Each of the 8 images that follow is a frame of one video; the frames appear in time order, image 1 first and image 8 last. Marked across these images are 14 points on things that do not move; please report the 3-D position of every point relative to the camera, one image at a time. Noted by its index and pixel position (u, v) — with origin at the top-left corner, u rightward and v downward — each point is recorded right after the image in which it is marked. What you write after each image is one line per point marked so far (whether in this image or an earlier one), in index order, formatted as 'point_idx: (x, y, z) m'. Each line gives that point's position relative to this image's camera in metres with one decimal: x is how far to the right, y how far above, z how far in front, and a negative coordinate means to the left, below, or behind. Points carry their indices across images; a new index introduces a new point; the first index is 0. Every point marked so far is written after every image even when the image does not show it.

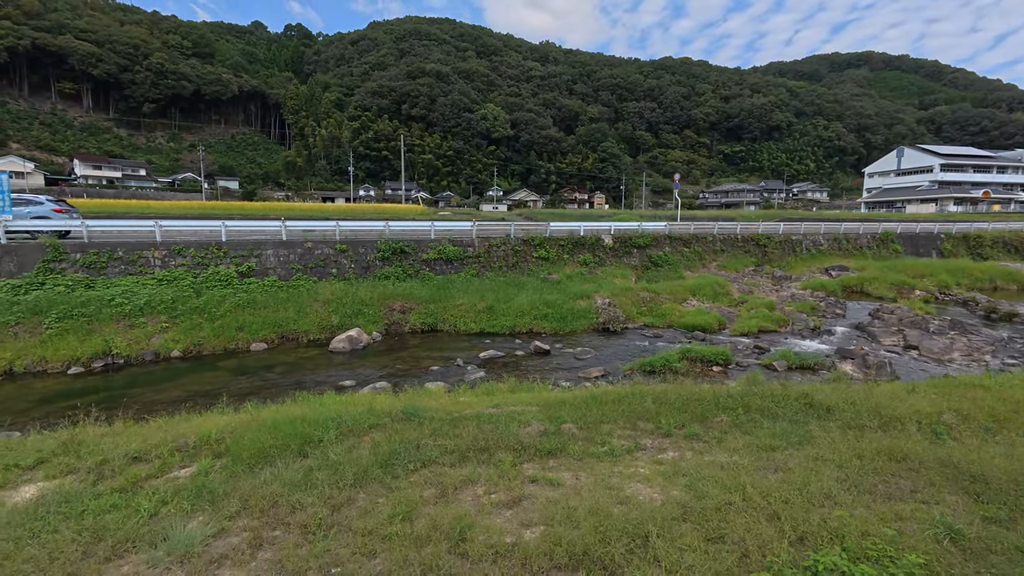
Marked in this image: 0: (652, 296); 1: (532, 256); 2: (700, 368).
0: (+4.7, -0.3, +16.2) m
1: (+0.8, +1.3, +18.5) m
2: (+3.9, -1.7, +10.0) m
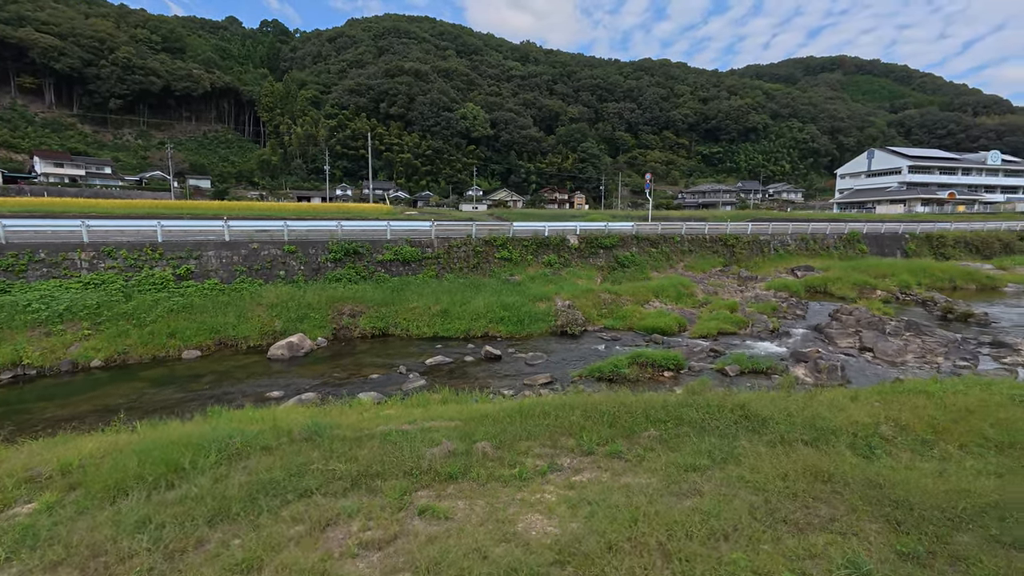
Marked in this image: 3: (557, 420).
0: (+3.4, -0.3, +15.8) m
1: (-0.7, +1.2, +18.0) m
2: (+2.8, -1.7, +9.6) m
3: (+0.5, -1.6, +5.9) m
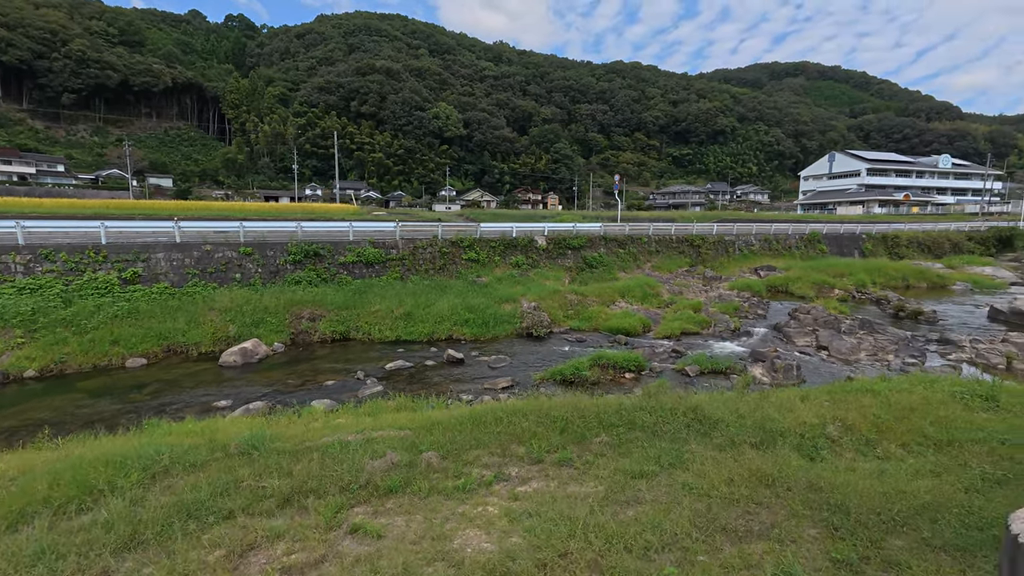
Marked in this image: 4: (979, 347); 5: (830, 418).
0: (+2.3, -0.3, +15.8) m
1: (-1.9, +1.1, +17.8) m
2: (+2.0, -1.7, +9.6) m
3: (0.0, -1.7, +5.7) m
4: (+10.5, -1.3, +10.8) m
5: (+3.8, -1.6, +5.8) m
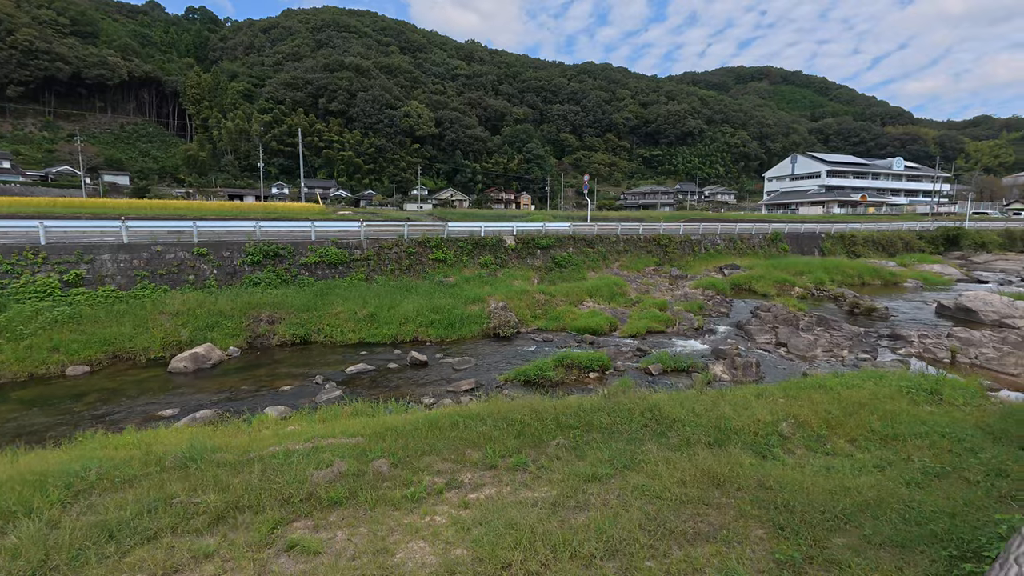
0: (+1.2, -0.3, +15.8) m
1: (-3.1, +1.1, +17.5) m
2: (+1.3, -1.7, +9.6) m
3: (-0.5, -1.7, +5.6) m
4: (+9.7, -1.3, +11.2) m
5: (+3.3, -1.5, +5.9) m
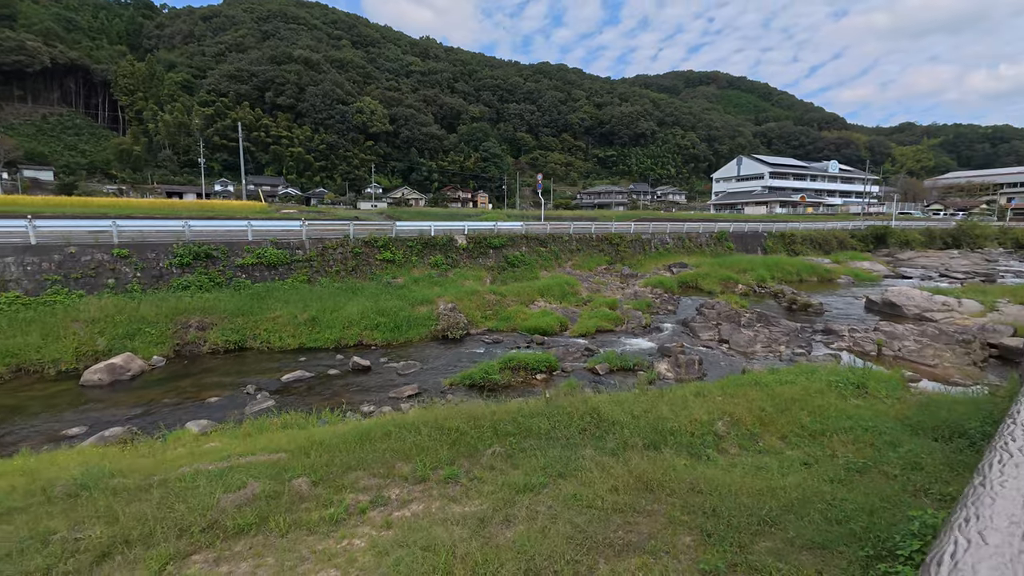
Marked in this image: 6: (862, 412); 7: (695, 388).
0: (-0.4, -0.3, +15.6) m
1: (-4.9, +1.1, +17.0) m
2: (+0.2, -1.8, +9.4) m
3: (-1.3, -1.7, +5.3) m
4: (+8.4, -1.2, +11.8) m
5: (+2.6, -1.5, +5.9) m
6: (+4.4, -1.6, +6.0) m
7: (+2.7, -1.5, +7.2) m
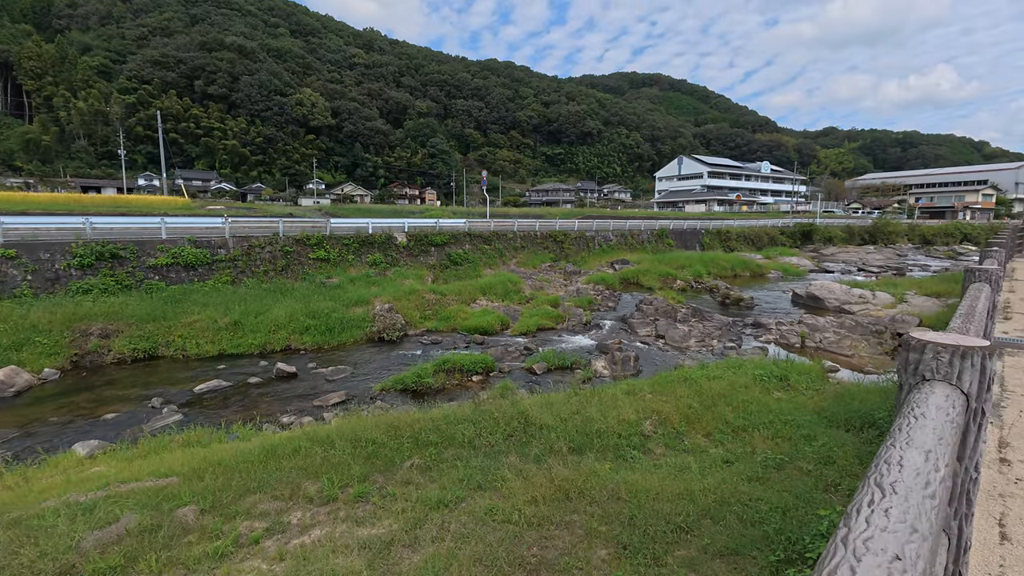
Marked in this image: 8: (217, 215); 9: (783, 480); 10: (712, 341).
0: (-2.3, -0.3, +15.2) m
1: (-6.9, +1.0, +16.1) m
2: (-1.0, -1.7, +9.1) m
3: (-2.1, -1.7, +4.9) m
4: (+6.9, -1.0, +12.3) m
5: (+1.7, -1.5, +5.9) m
6: (+3.5, -1.5, +6.2) m
7: (+1.7, -1.5, +7.2) m
8: (-11.7, +2.9, +18.8) m
9: (+2.3, -1.6, +4.1) m
10: (+4.9, -1.3, +11.6) m
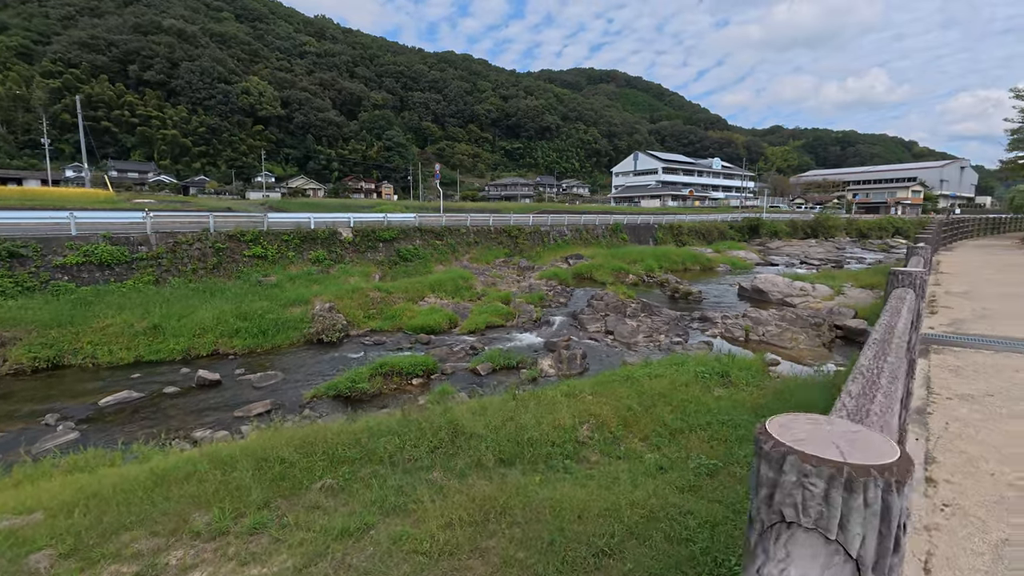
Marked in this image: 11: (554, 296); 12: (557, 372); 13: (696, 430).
0: (-3.9, -0.2, +14.6) m
1: (-8.5, +1.1, +15.1) m
2: (-2.1, -1.7, +8.6) m
3: (-2.8, -1.8, +4.3) m
4: (+5.6, -0.9, +12.4) m
5: (+0.9, -1.5, +5.6) m
6: (+2.6, -1.5, +6.1) m
7: (+0.8, -1.4, +6.9) m
8: (-13.5, +2.9, +17.4) m
9: (+1.6, -1.6, +3.9) m
10: (+3.6, -1.2, +11.6) m
11: (+1.5, -0.3, +16.4) m
12: (+0.8, -1.6, +9.1) m
13: (+2.0, -1.5, +5.2) m
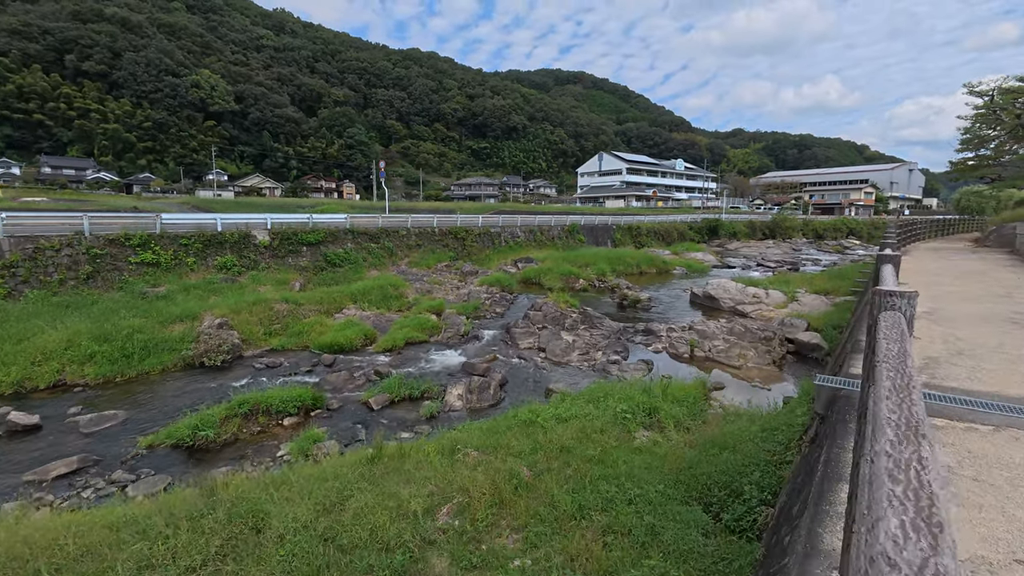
0: (-5.8, -0.5, +12.8) m
1: (-10.5, +0.7, +13.0) m
2: (-3.7, -2.0, +7.0) m
3: (-4.1, -2.1, +2.6) m
4: (+3.7, -1.1, +11.2) m
5: (-0.5, -1.8, +4.1) m
6: (+1.2, -1.7, +4.7) m
7: (-0.7, -1.7, +5.4) m
8: (-15.6, +2.5, +15.0) m
9: (+0.4, -1.9, +2.5) m
10: (+1.8, -1.4, +10.3) m
11: (-0.6, -0.5, +14.9) m
12: (-0.8, -1.8, +7.6) m
13: (+0.6, -1.8, +3.8) m
